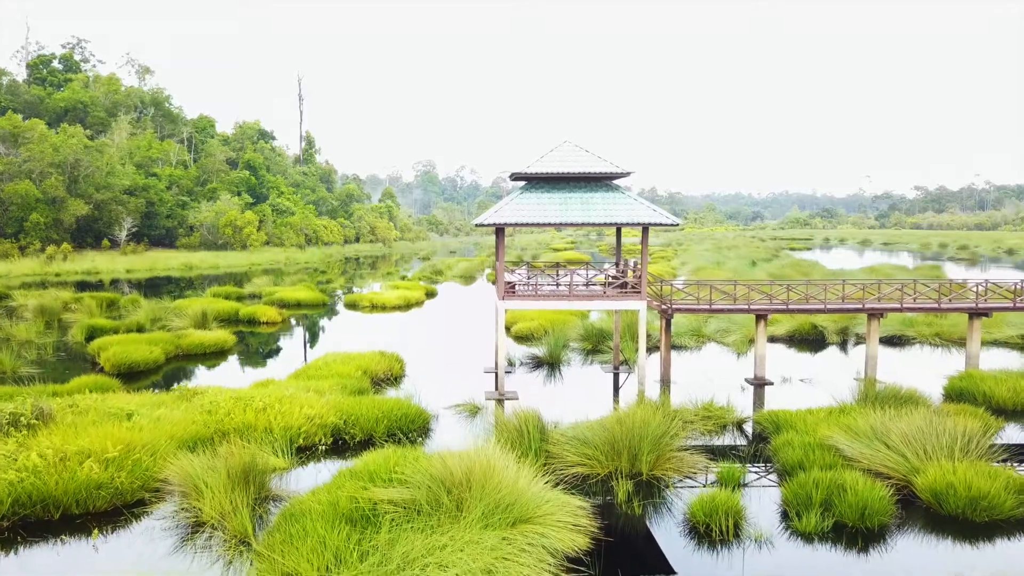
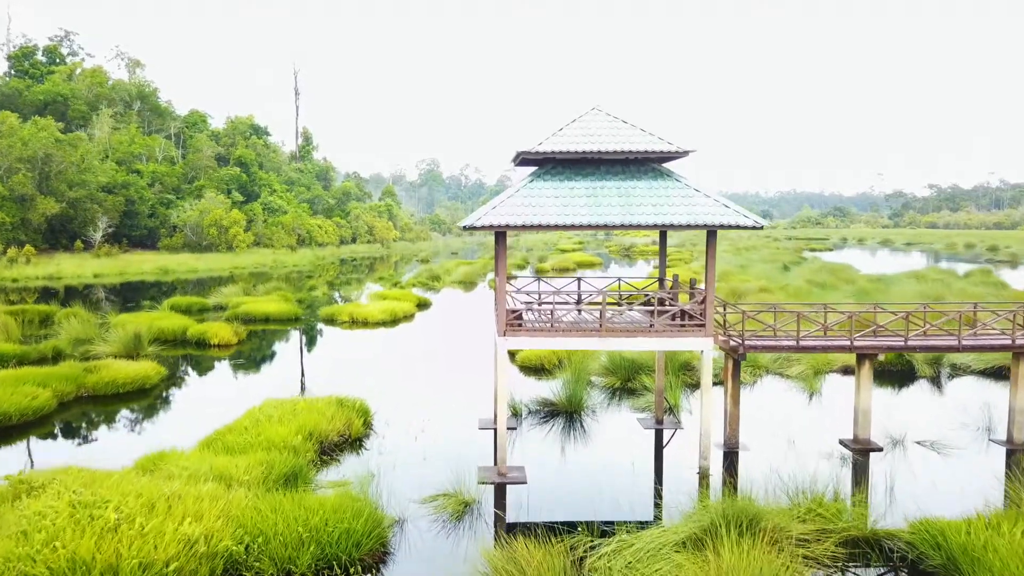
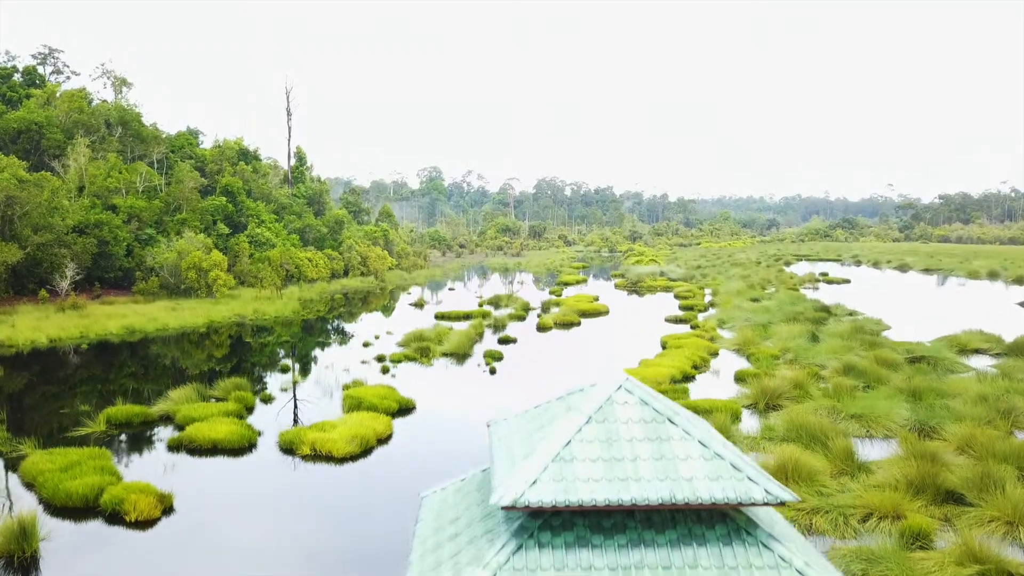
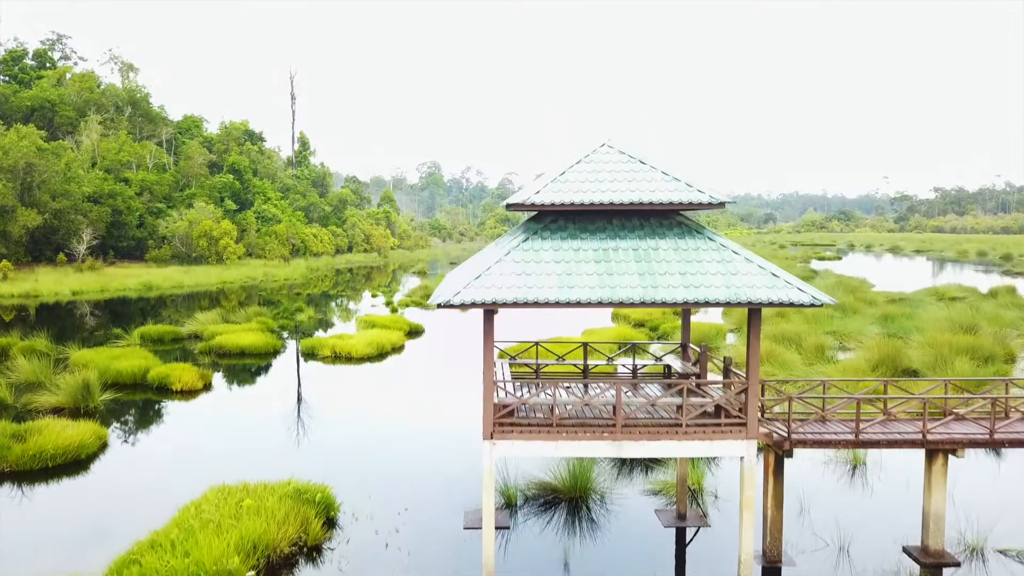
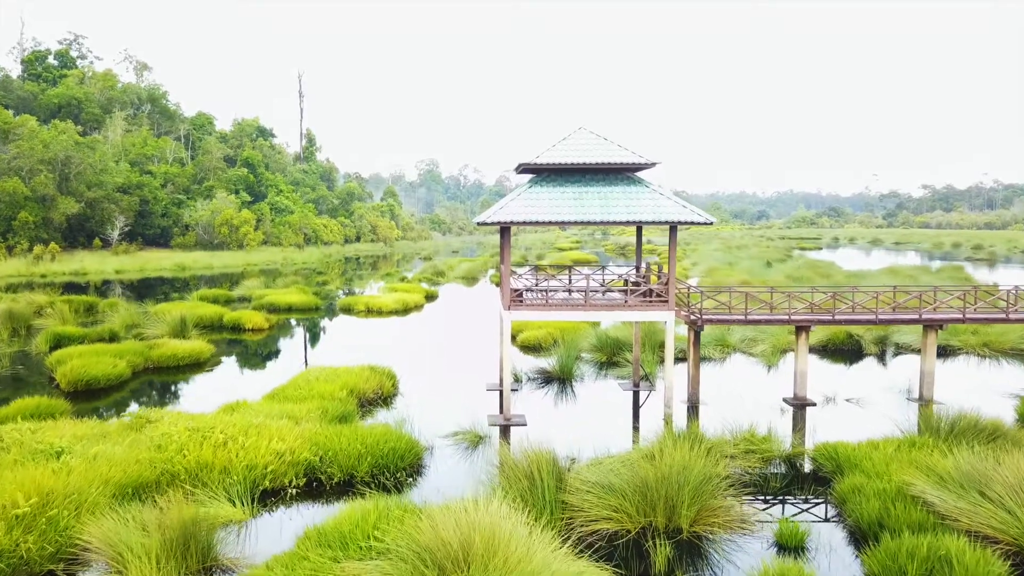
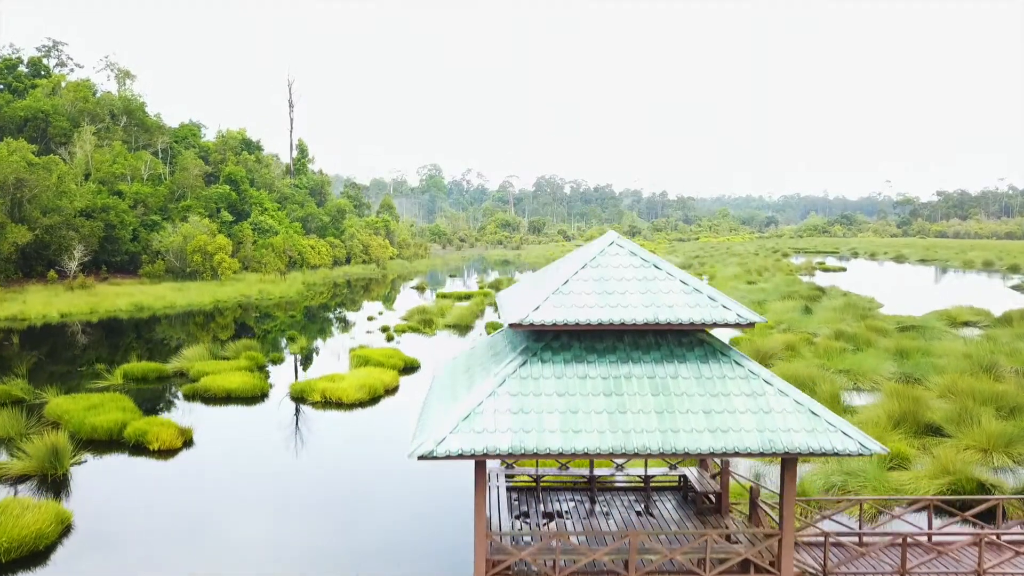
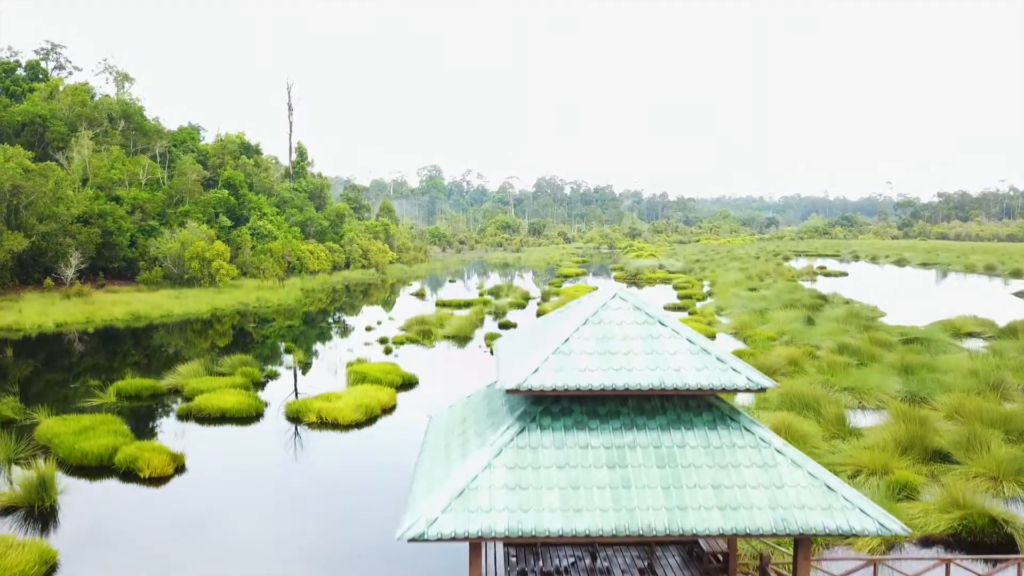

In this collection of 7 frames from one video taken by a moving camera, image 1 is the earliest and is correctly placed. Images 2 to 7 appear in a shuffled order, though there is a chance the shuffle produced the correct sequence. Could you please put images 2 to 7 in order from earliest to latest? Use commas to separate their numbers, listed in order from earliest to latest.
5, 2, 4, 6, 7, 3
